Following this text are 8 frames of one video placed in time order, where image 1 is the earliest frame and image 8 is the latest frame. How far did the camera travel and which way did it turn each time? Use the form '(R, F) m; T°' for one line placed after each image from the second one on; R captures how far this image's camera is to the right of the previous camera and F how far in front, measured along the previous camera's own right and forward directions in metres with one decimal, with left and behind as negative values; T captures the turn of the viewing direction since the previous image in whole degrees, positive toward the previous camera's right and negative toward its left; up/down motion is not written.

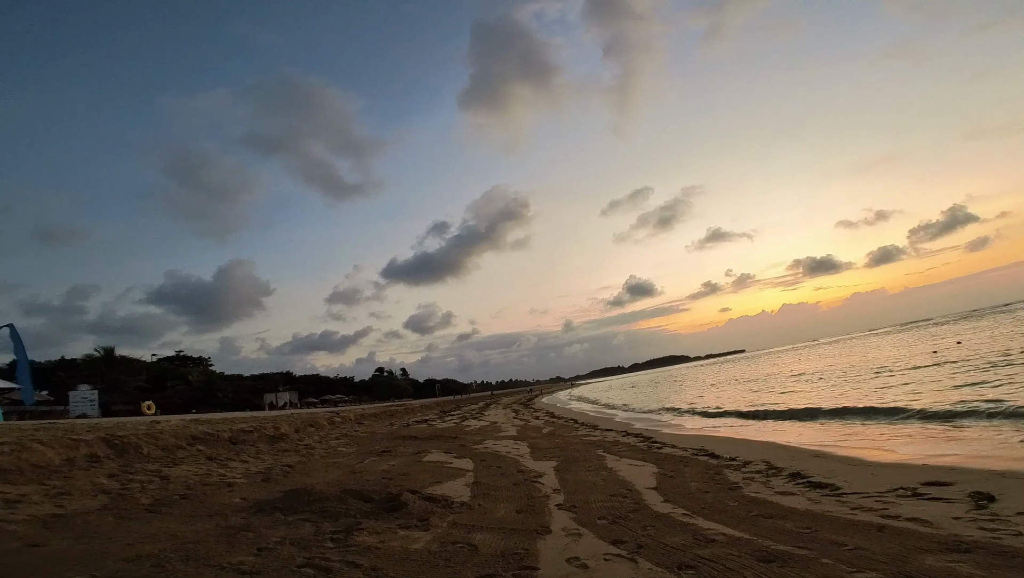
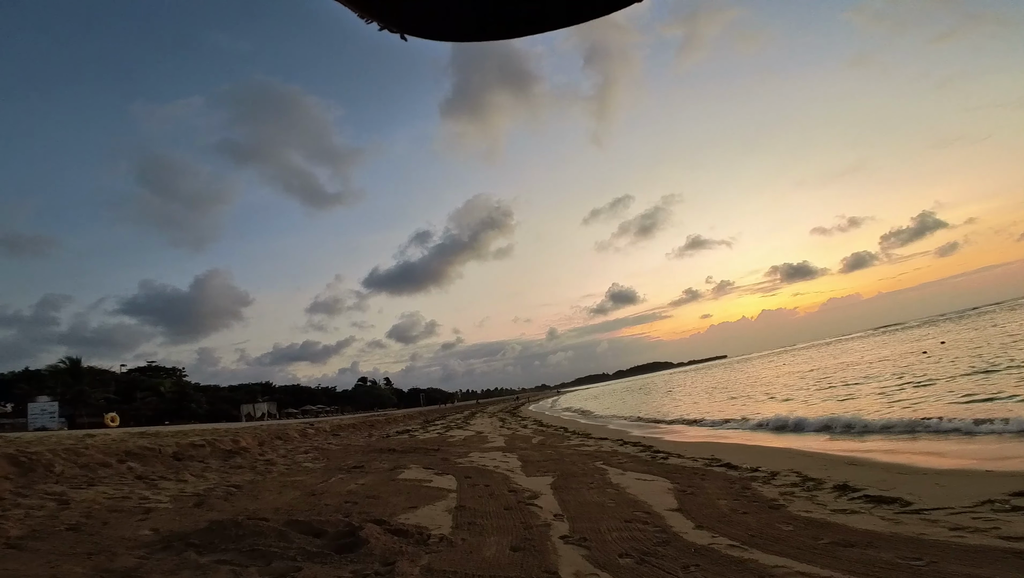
(-0.1, +1.7) m; +2°
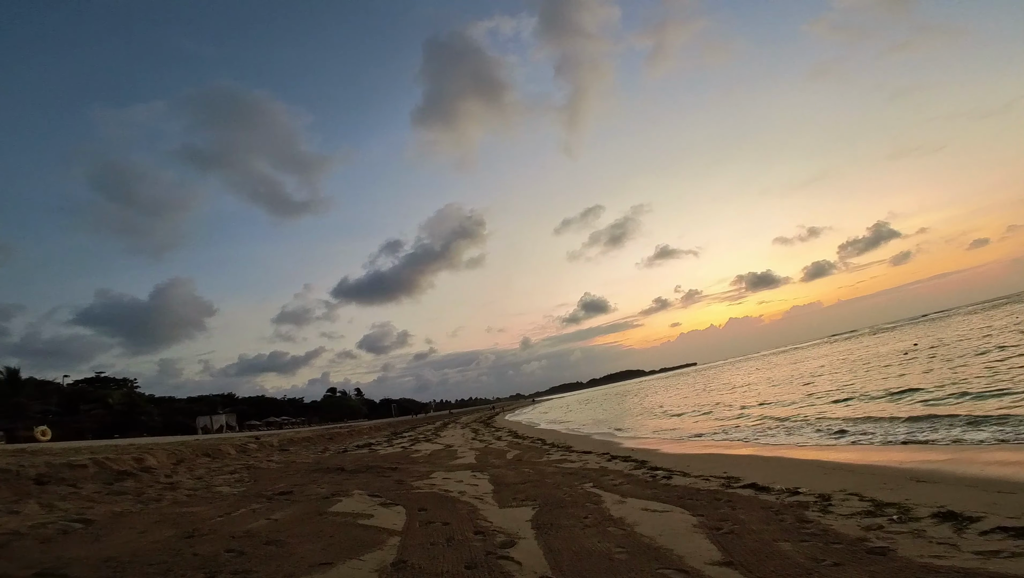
(+0.1, +2.7) m; +3°
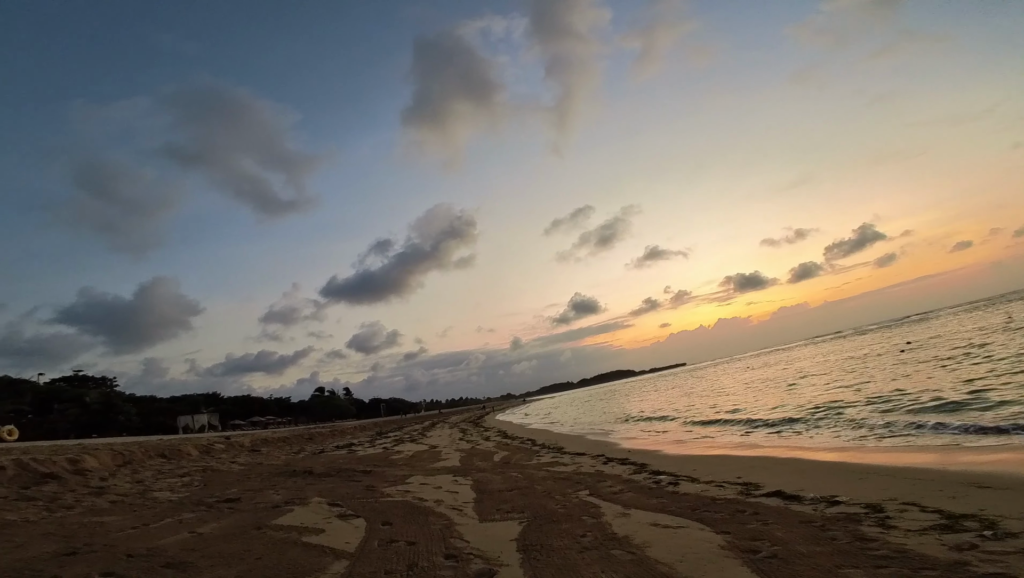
(+0.1, +1.5) m; +1°
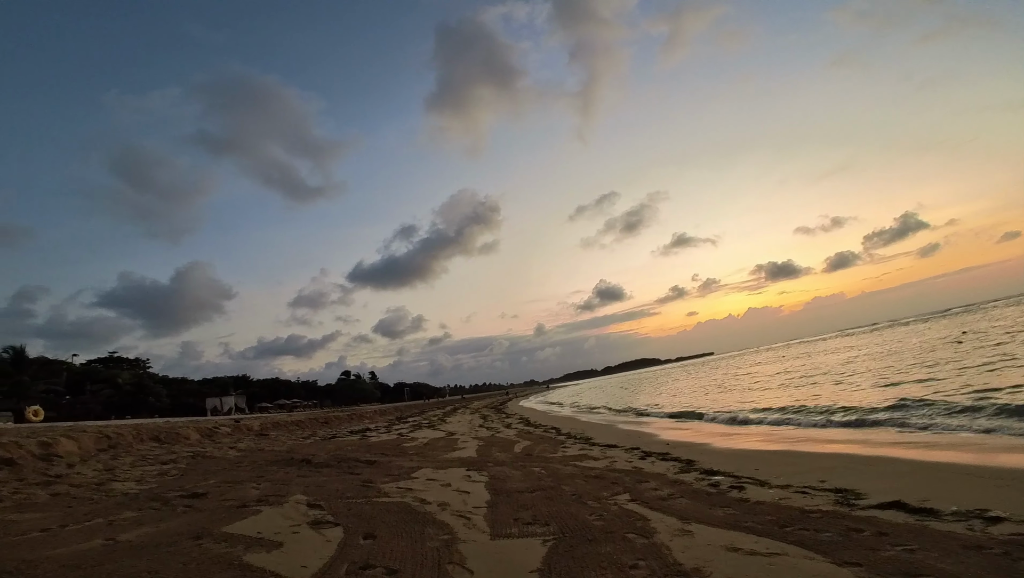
(0.0, +2.0) m; -3°
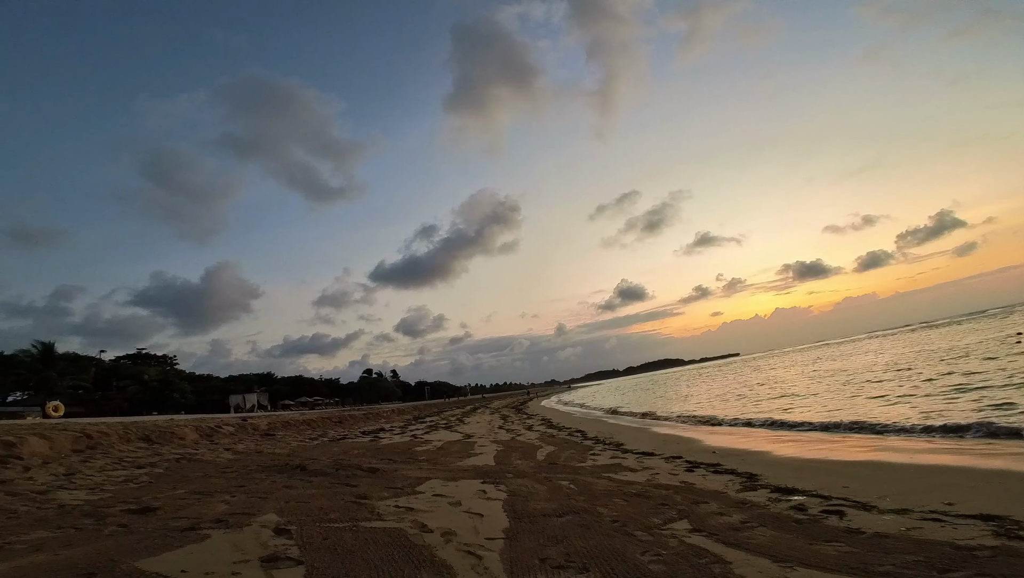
(-0.1, +1.7) m; -2°
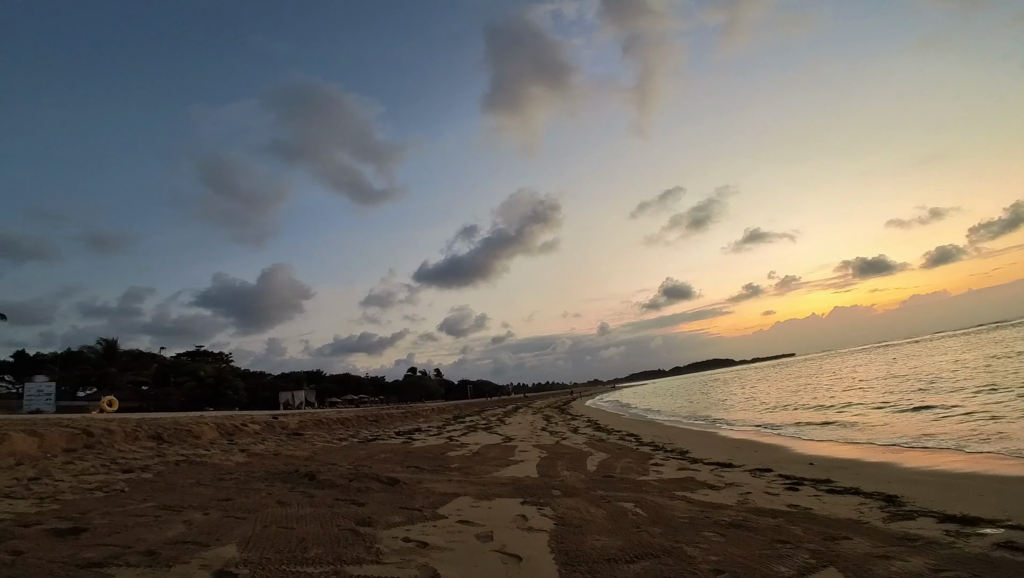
(-0.1, +2.0) m; -5°
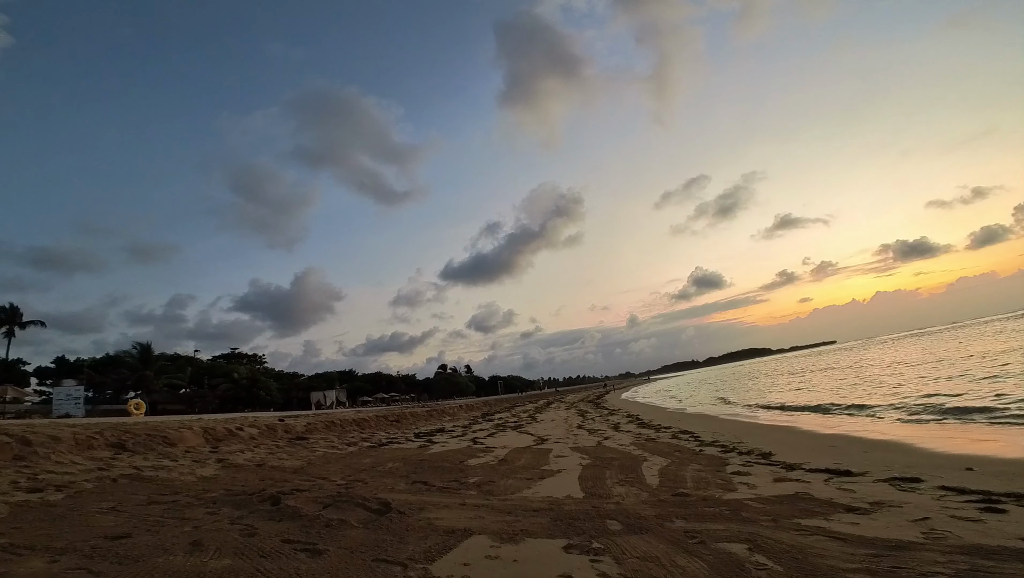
(0.0, +2.7) m; -3°
